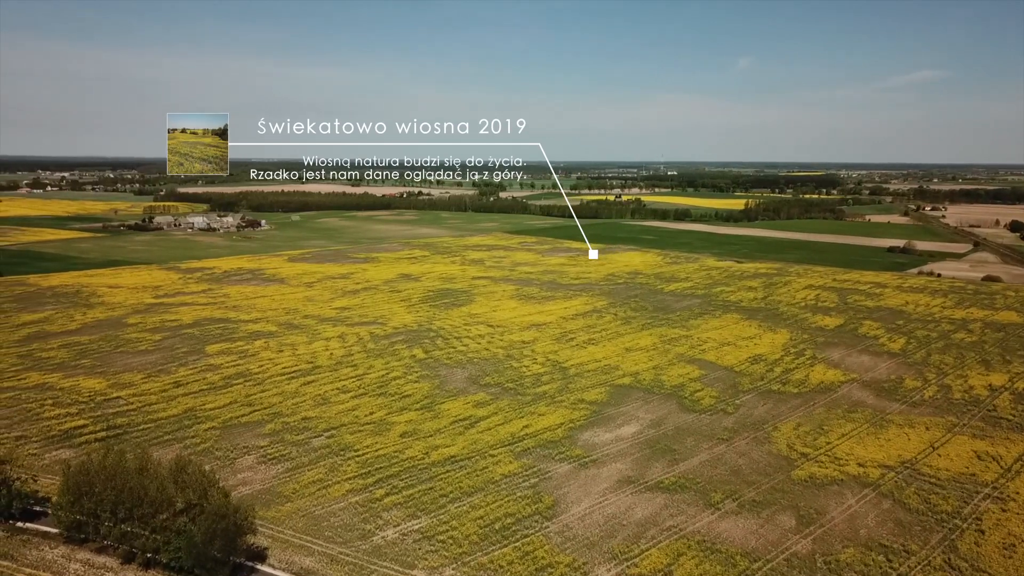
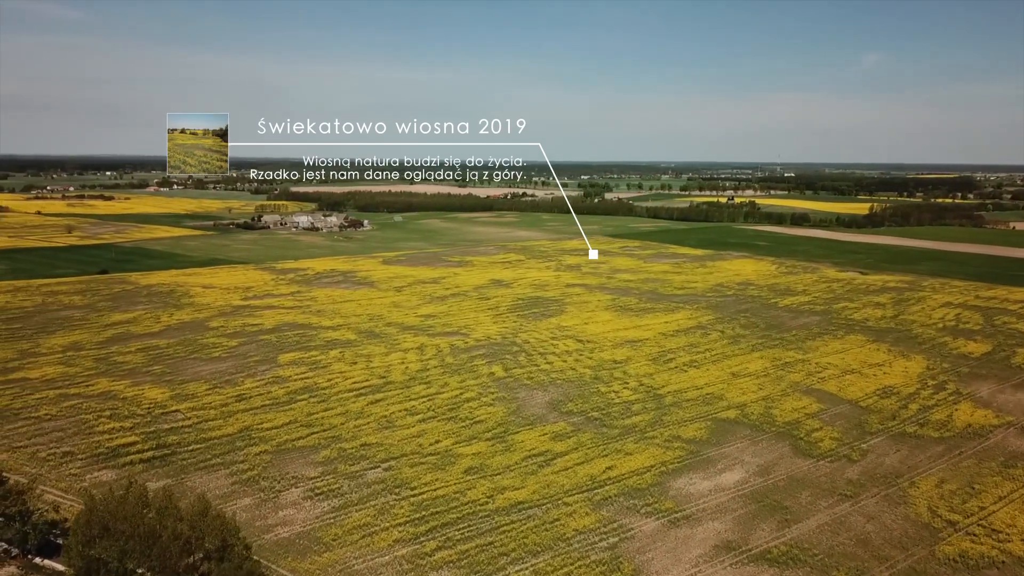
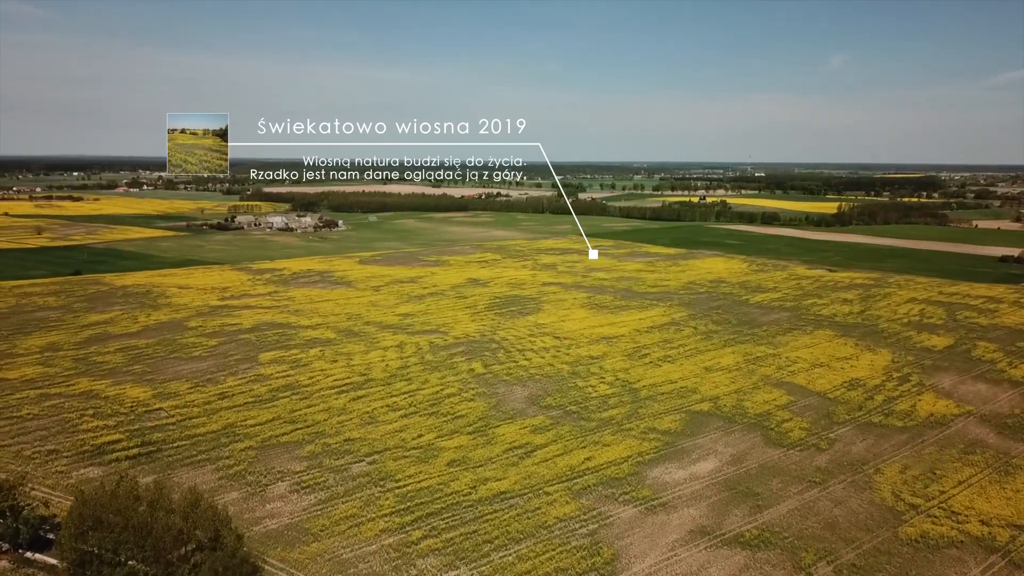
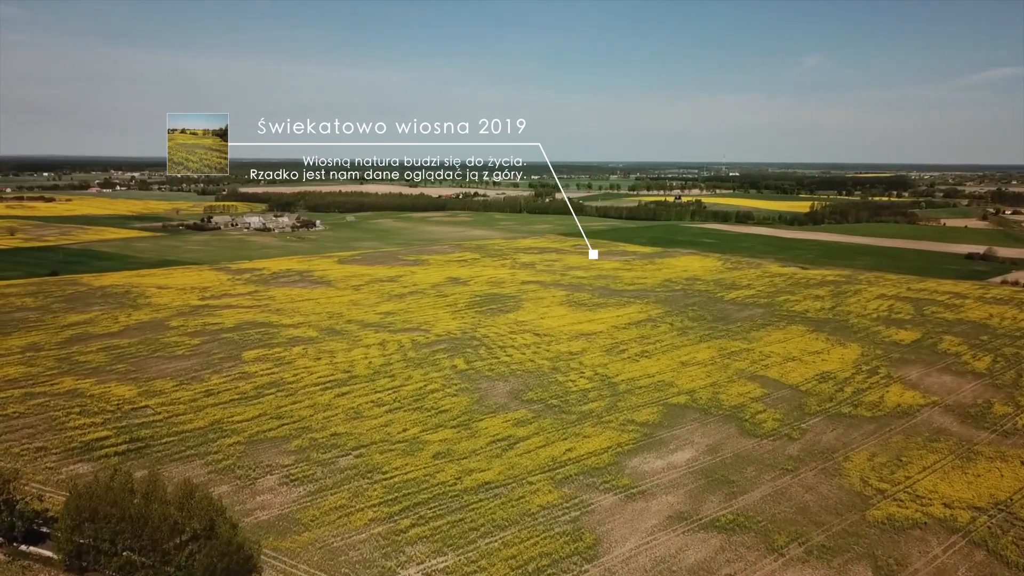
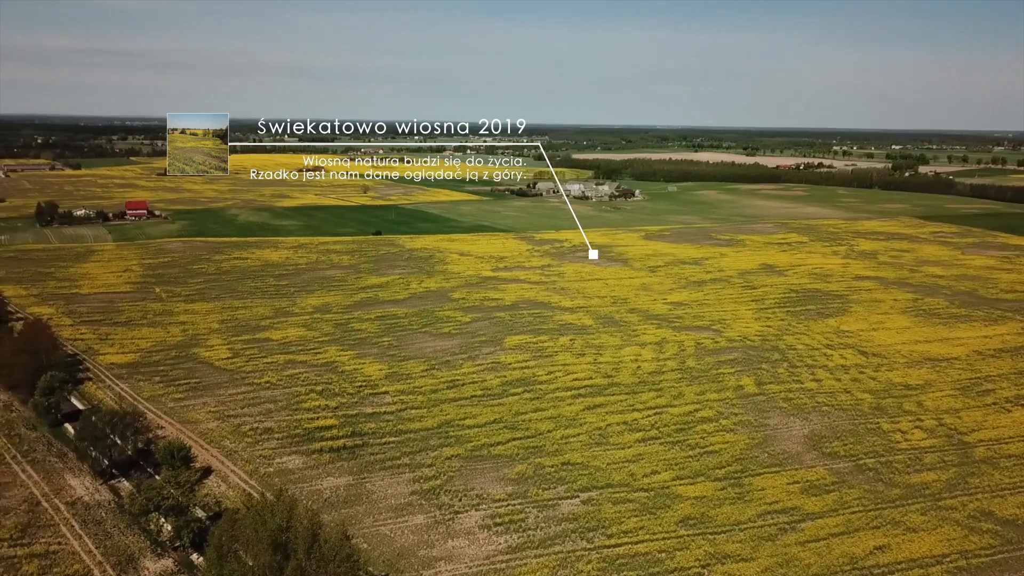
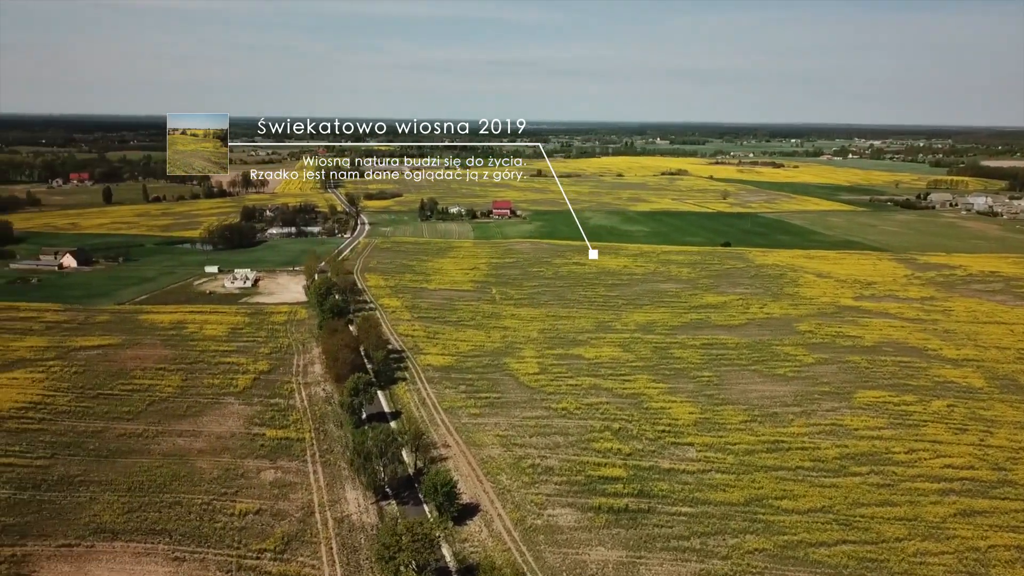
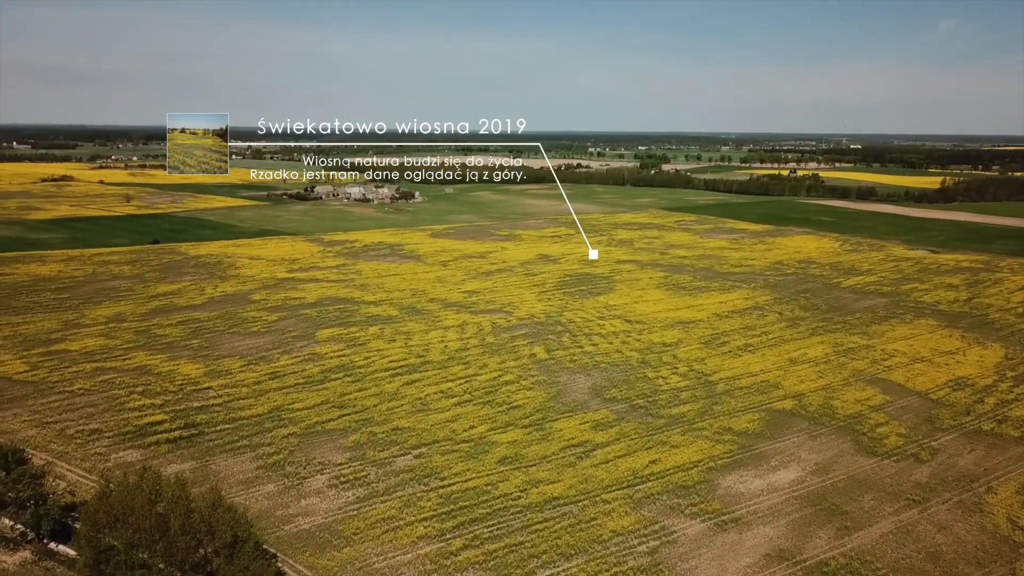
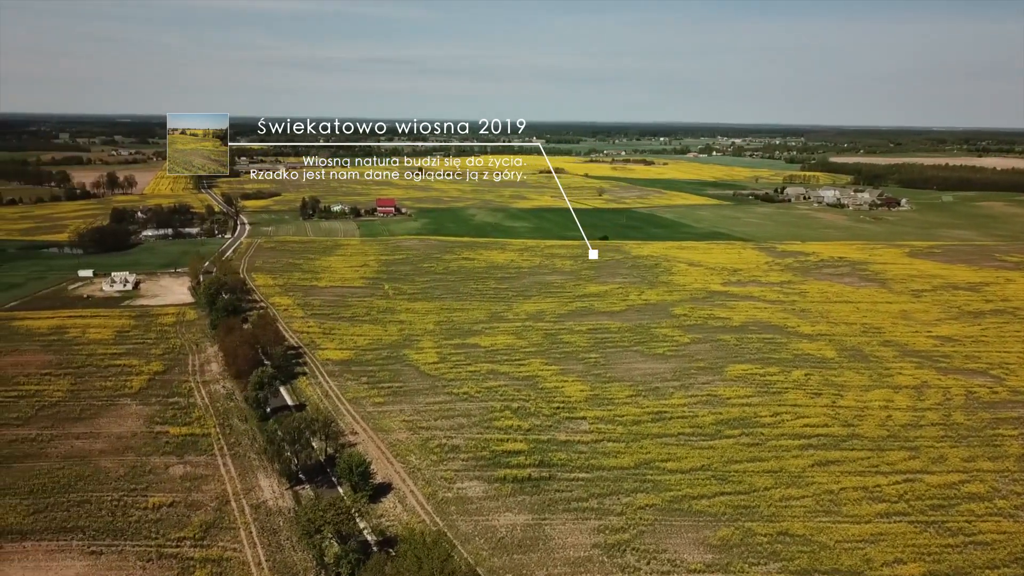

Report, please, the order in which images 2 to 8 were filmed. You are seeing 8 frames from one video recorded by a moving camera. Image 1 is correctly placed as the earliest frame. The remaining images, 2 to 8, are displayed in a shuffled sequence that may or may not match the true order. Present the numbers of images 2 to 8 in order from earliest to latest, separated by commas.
4, 3, 2, 7, 5, 8, 6
